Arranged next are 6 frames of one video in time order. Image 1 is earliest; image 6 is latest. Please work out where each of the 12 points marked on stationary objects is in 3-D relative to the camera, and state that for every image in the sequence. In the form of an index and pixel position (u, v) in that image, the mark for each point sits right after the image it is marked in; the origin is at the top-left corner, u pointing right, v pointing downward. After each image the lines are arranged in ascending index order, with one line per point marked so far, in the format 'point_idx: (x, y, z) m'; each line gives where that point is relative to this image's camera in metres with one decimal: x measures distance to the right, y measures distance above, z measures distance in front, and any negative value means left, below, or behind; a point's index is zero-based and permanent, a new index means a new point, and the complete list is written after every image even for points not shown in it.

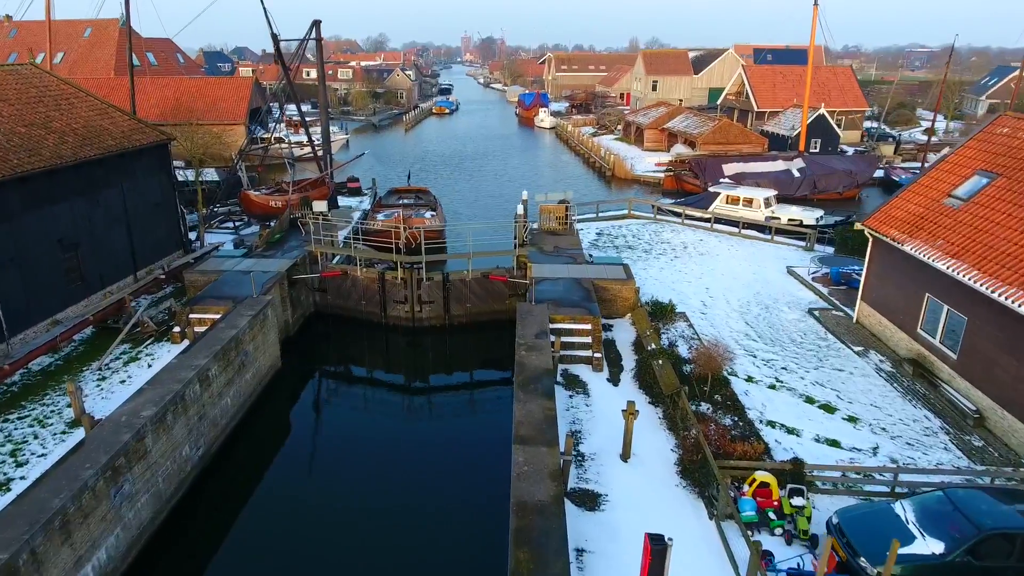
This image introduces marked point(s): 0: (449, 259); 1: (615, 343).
0: (-1.7, +0.7, +16.3) m
1: (+2.2, -1.2, +13.5) m
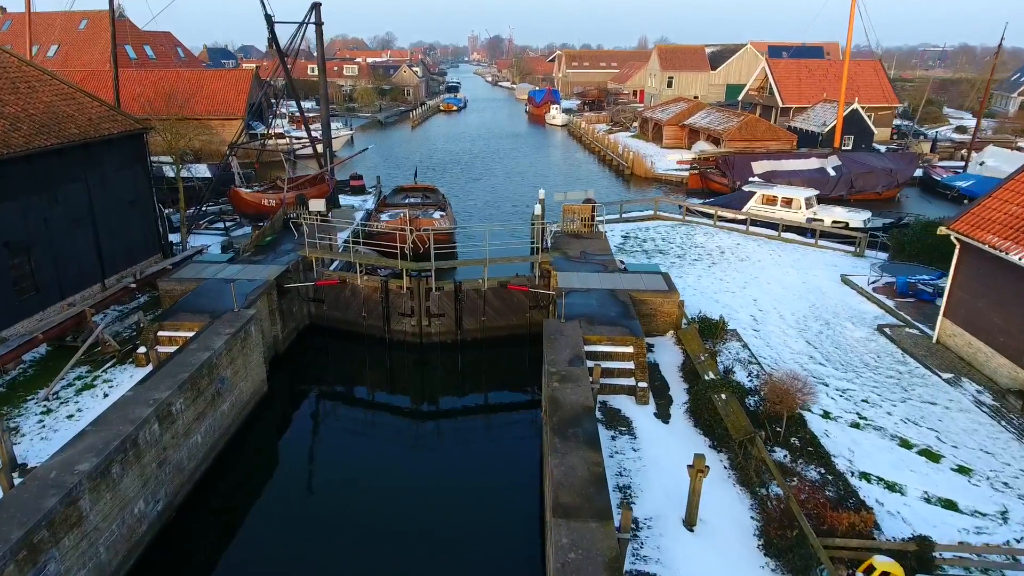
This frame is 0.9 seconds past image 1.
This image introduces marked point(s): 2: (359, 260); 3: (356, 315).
0: (-1.2, +0.5, +14.2) m
1: (+2.7, -1.4, +11.4) m
2: (-3.4, +0.7, +14.3) m
3: (-3.7, -0.6, +14.9) m
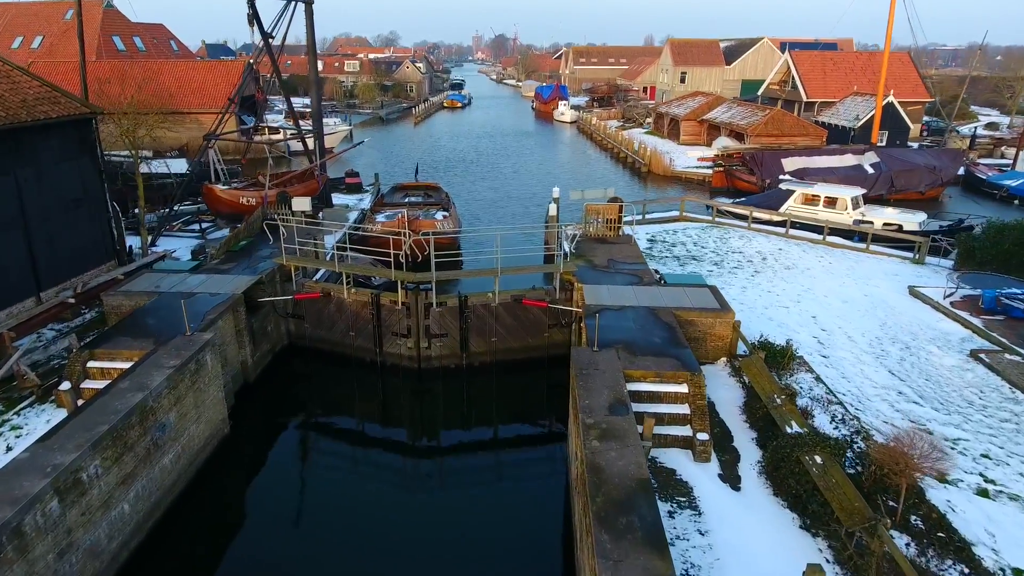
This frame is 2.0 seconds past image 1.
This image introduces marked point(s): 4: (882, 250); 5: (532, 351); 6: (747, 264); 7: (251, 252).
0: (-0.9, +0.2, +11.9) m
1: (+2.9, -1.7, +9.0) m
2: (-3.1, +0.4, +11.9) m
3: (-3.4, -0.9, +12.6) m
4: (+10.5, +1.1, +17.9) m
5: (+0.4, -1.2, +12.6) m
6: (+6.1, +0.6, +16.3) m
7: (-5.6, +0.7, +13.5) m
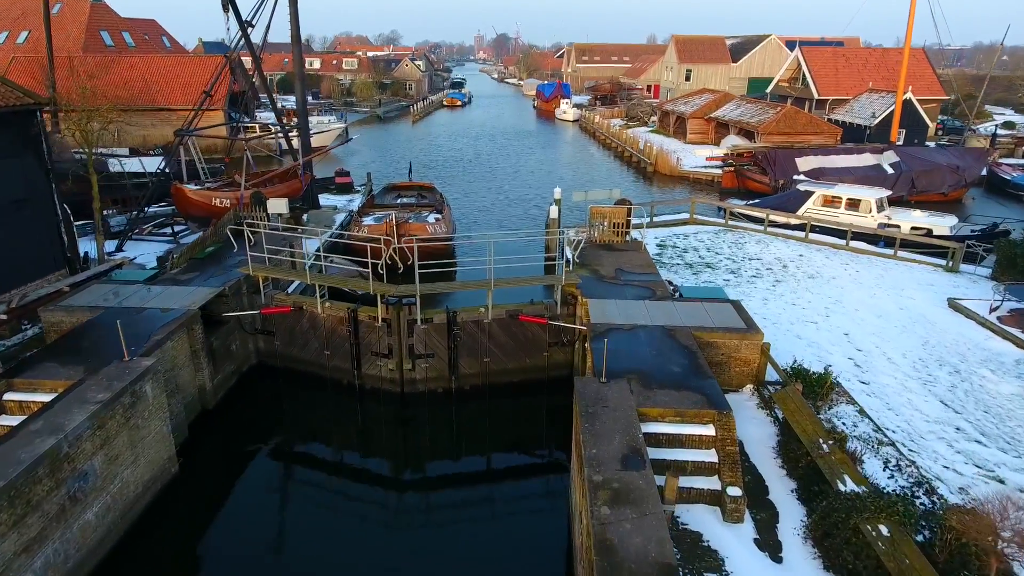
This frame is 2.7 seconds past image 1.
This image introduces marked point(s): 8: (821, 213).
0: (-0.9, 0.0, +10.5) m
1: (+2.8, -2.0, +7.6) m
2: (-3.2, +0.1, +10.5) m
3: (-3.4, -1.1, +11.2) m
4: (+10.4, +0.8, +16.4) m
5: (+0.3, -1.5, +11.2) m
6: (+6.0, +0.4, +14.9) m
7: (-5.6, +0.5, +12.1) m
8: (+9.3, +2.3, +19.2) m
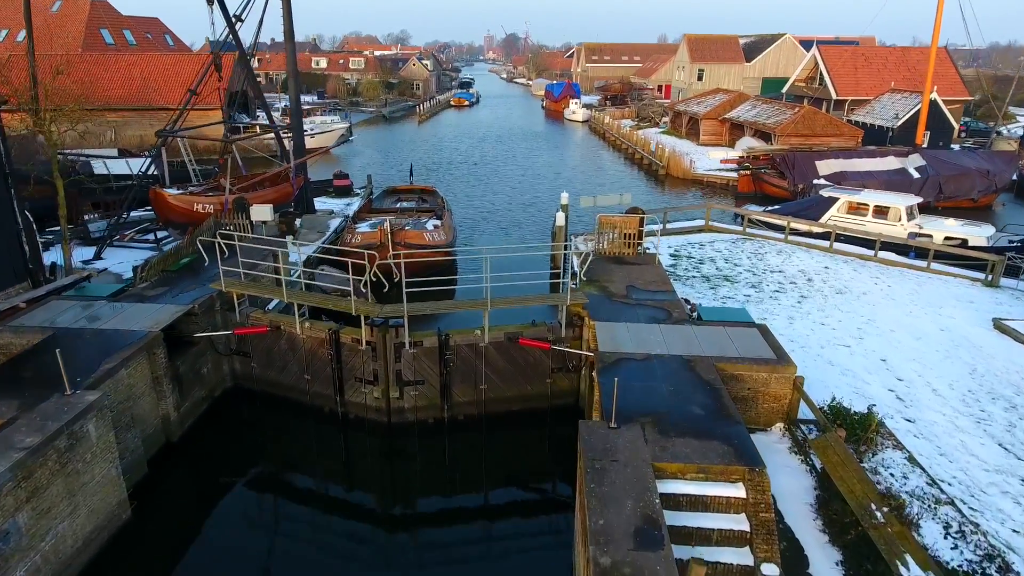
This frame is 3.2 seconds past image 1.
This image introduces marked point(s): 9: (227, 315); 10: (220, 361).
0: (-0.9, -0.3, +9.4) m
1: (+2.8, -2.3, +6.5) m
2: (-3.2, -0.1, +9.5) m
3: (-3.5, -1.4, +10.2) m
4: (+10.5, +0.5, +15.2) m
5: (+0.3, -1.8, +10.1) m
6: (+6.0, 0.0, +13.7) m
7: (-5.6, +0.2, +11.1) m
8: (+9.5, +1.9, +17.9) m
9: (-4.6, -0.4, +10.3) m
10: (-4.8, -1.2, +10.4) m
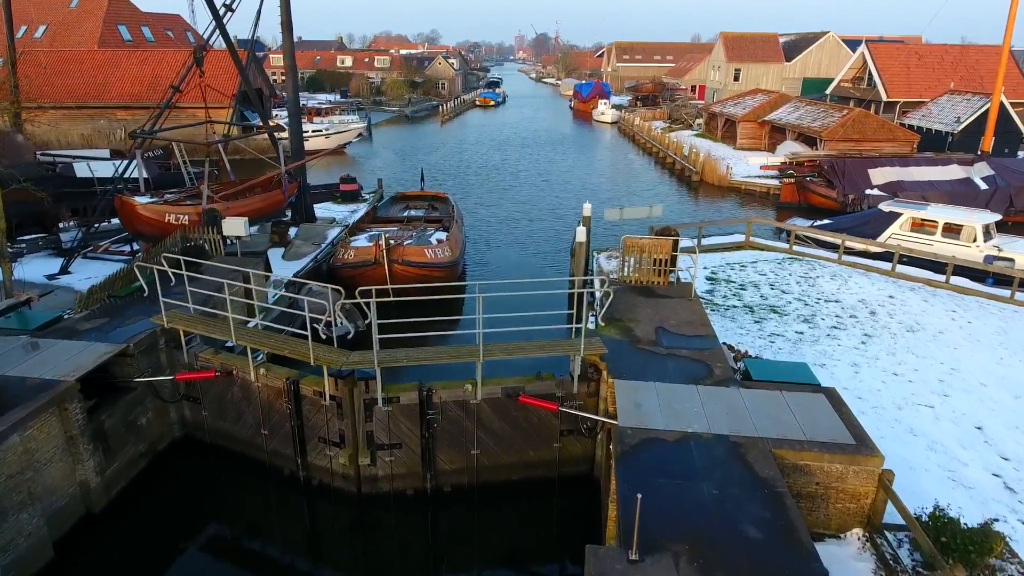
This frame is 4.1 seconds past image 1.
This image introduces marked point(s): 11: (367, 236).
0: (-1.0, -0.8, +7.6) m
1: (+2.6, -2.9, +4.5) m
2: (-3.2, -0.6, +7.8) m
3: (-3.4, -1.9, +8.4) m
4: (+10.7, -0.3, +12.9) m
5: (+0.3, -2.3, +8.2) m
6: (+6.2, -0.6, +11.6) m
7: (-5.5, -0.2, +9.4) m
8: (+9.8, +1.2, +15.7) m
9: (-4.6, -0.9, +8.6) m
10: (-4.8, -1.6, +8.7) m
11: (-3.5, +1.2, +15.2) m
